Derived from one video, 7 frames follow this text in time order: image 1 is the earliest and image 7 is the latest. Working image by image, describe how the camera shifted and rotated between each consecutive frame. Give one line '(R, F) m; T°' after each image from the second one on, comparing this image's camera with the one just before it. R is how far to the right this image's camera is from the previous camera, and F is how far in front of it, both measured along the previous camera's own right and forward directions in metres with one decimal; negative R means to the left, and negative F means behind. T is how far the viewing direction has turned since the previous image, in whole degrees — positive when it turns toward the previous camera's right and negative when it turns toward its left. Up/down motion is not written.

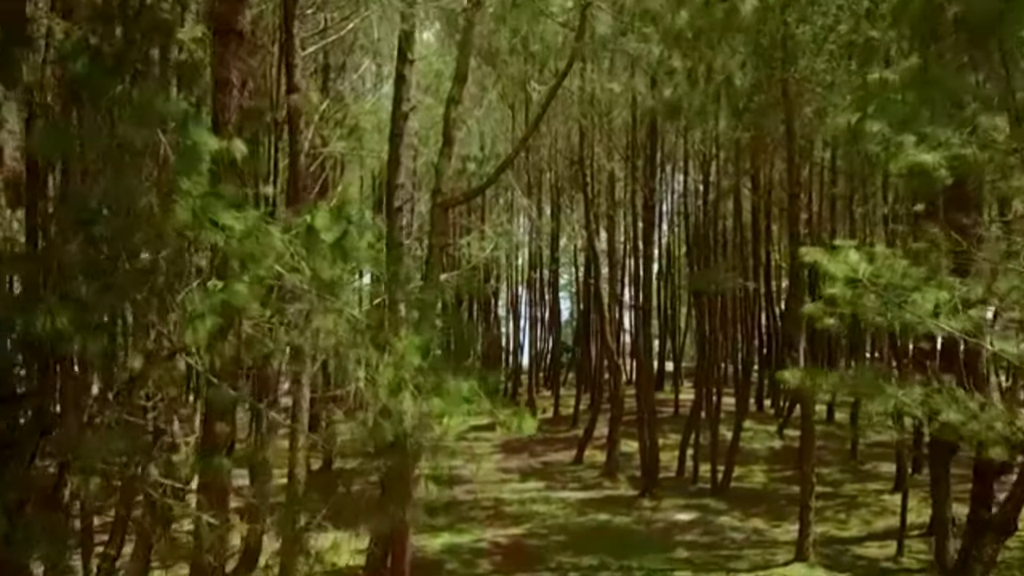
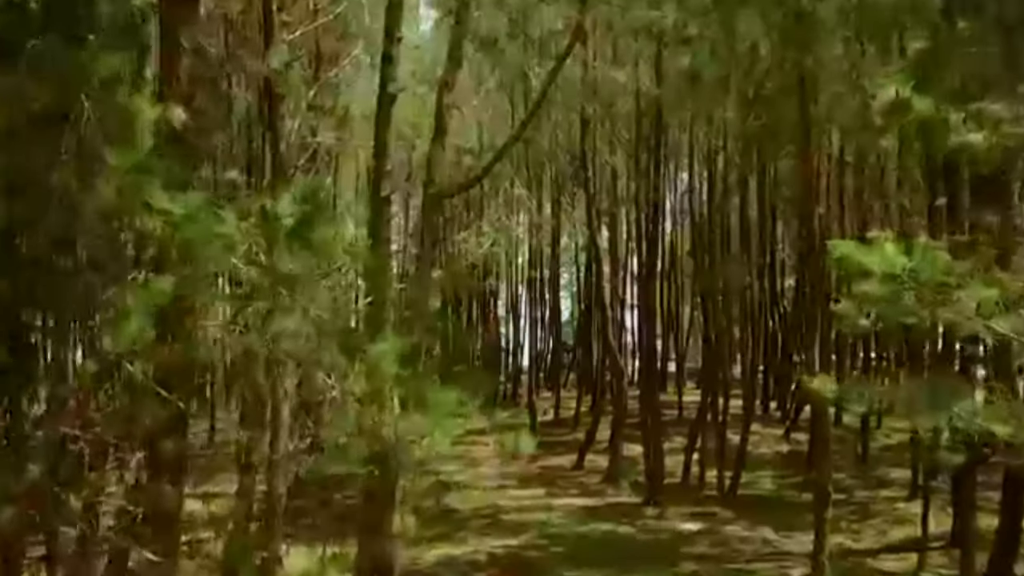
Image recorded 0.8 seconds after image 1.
(0.0, +0.7) m; 0°
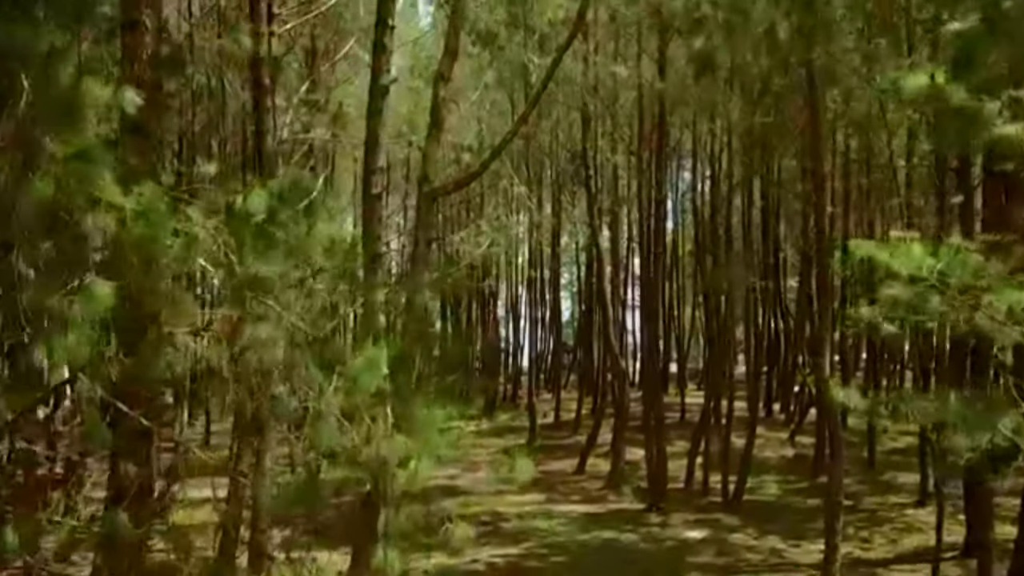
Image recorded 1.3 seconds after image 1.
(0.0, +0.4) m; 0°
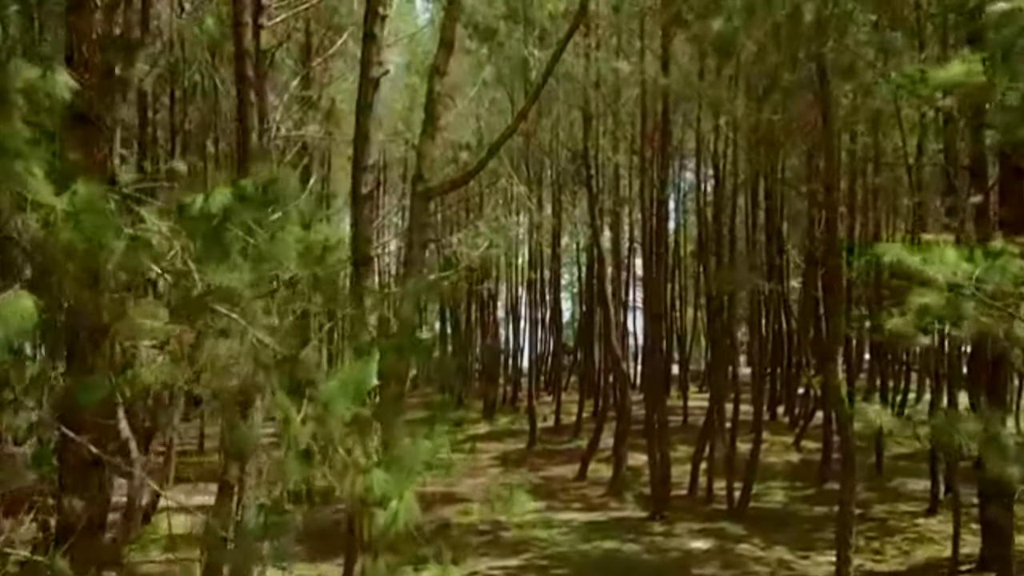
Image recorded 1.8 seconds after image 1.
(0.0, +0.5) m; 0°
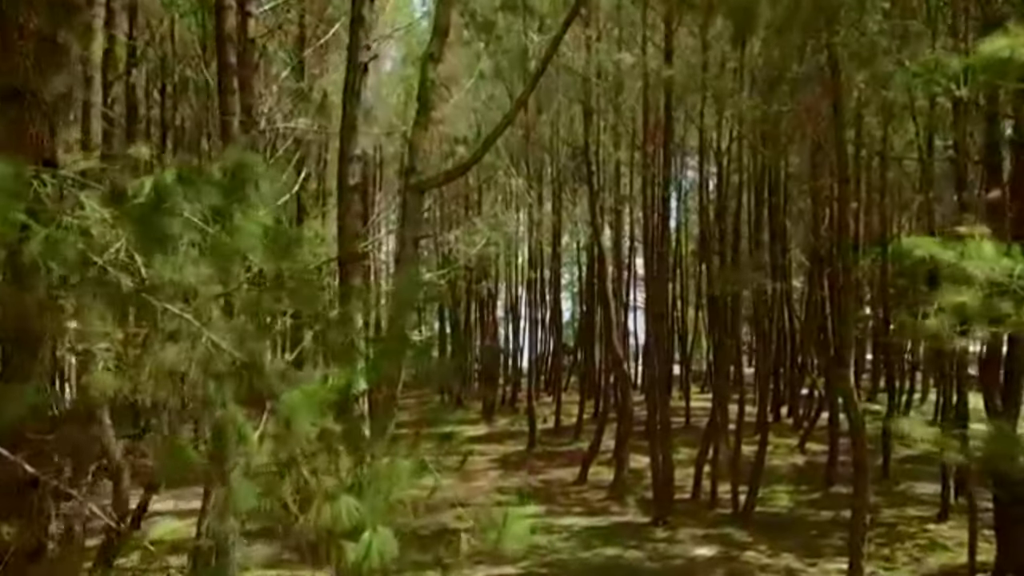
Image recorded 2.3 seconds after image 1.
(0.0, +0.5) m; 0°
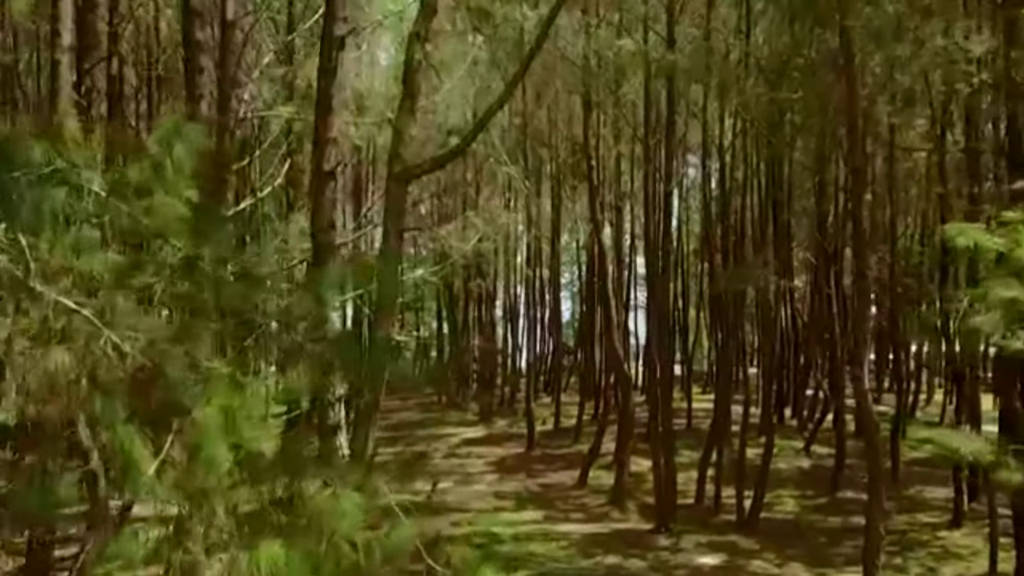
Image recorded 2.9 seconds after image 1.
(+0.1, +0.6) m; 0°
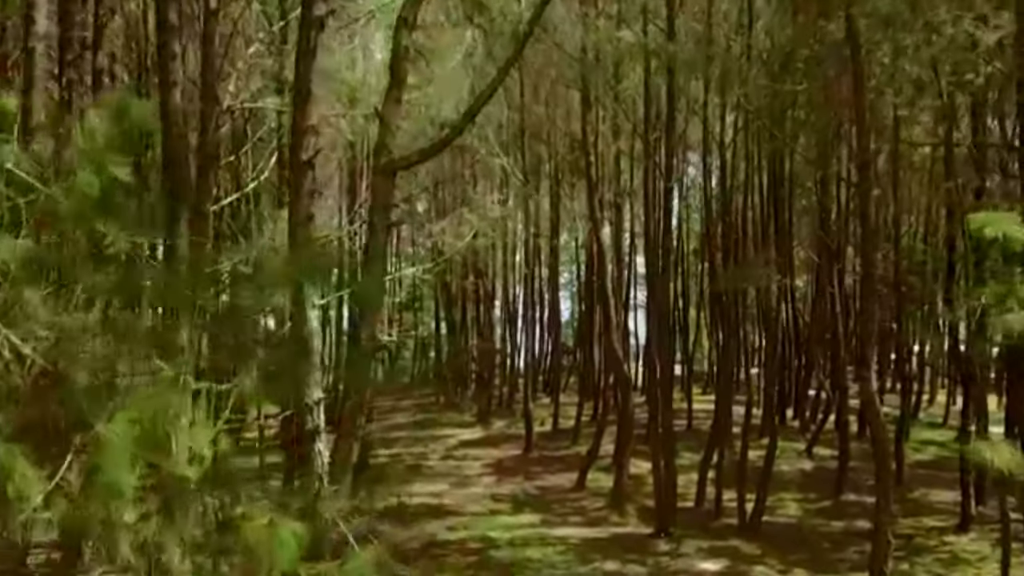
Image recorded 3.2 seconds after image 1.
(+0.1, +0.4) m; 0°
